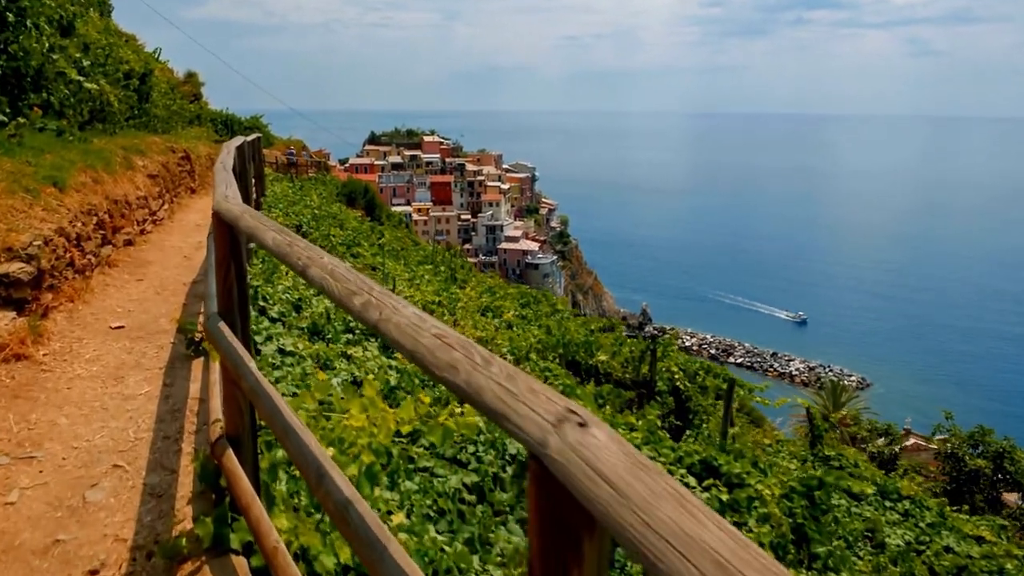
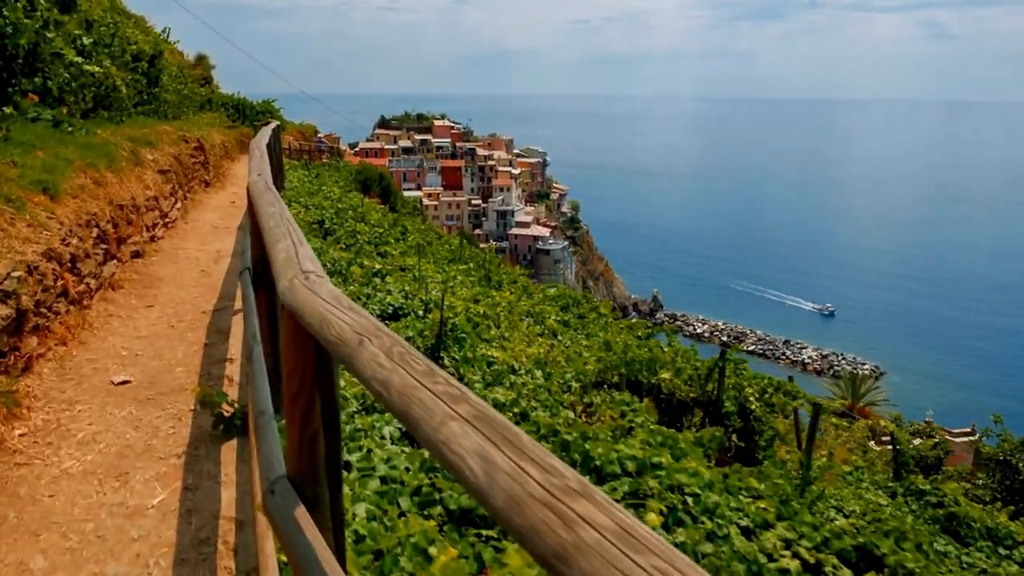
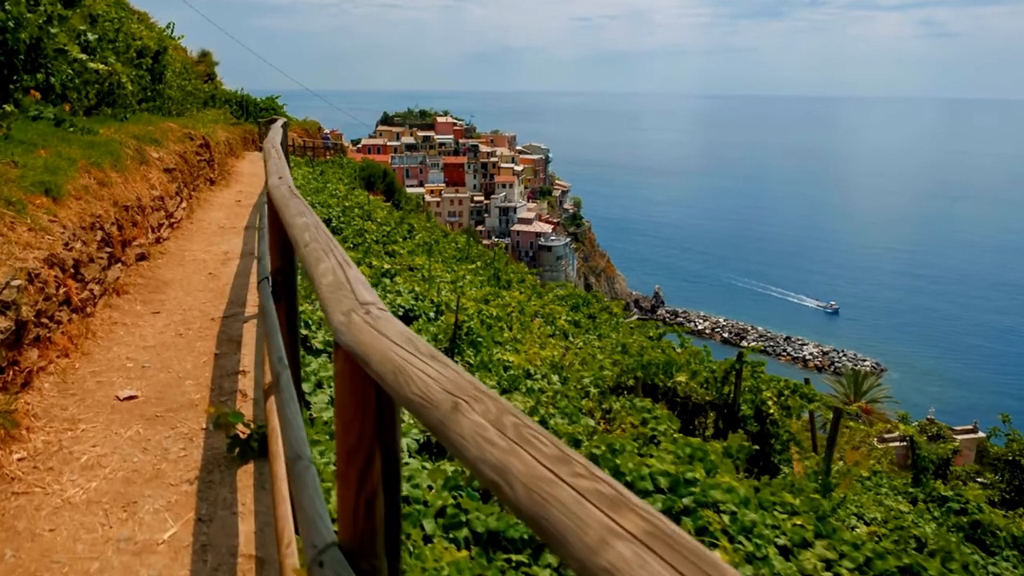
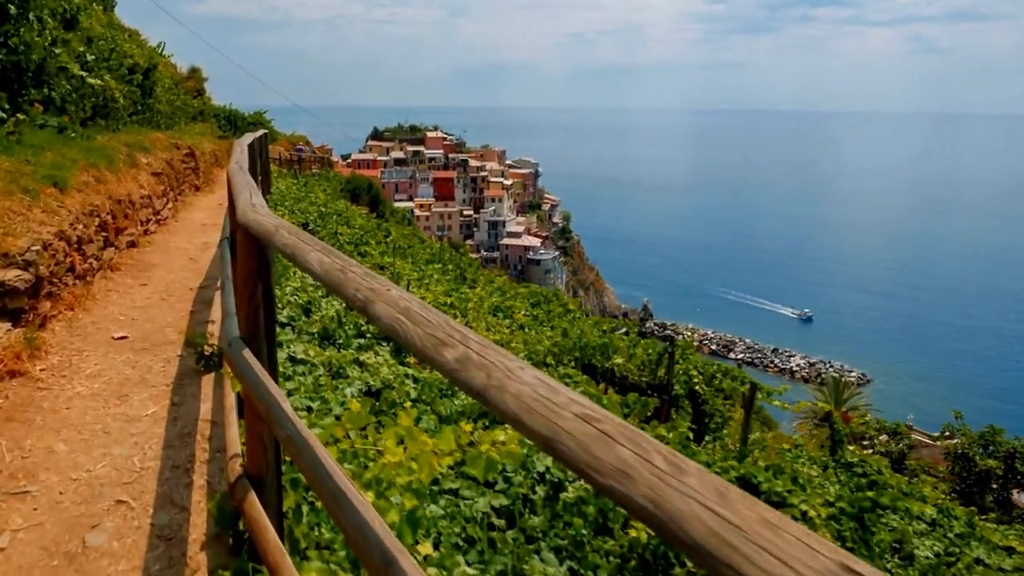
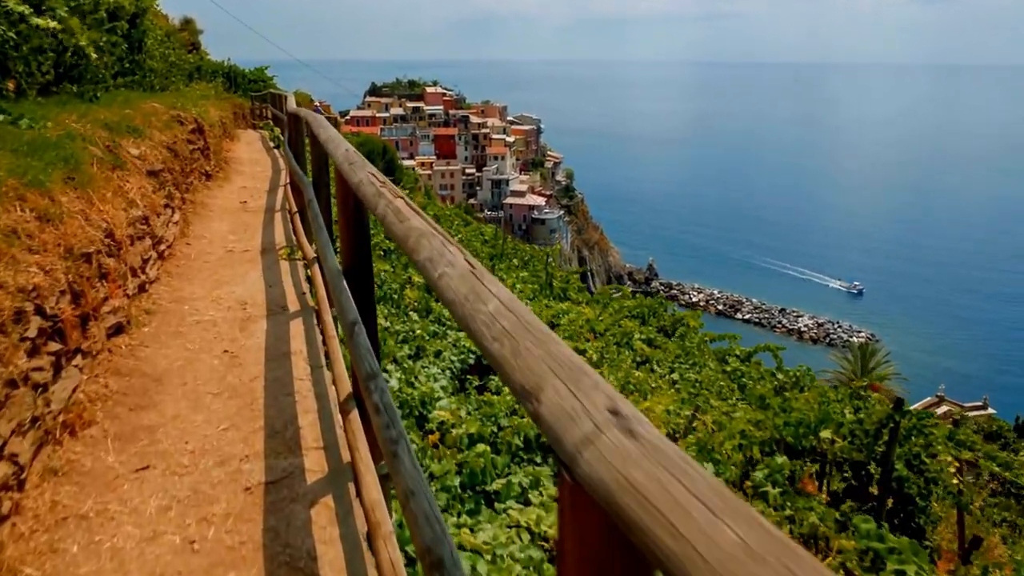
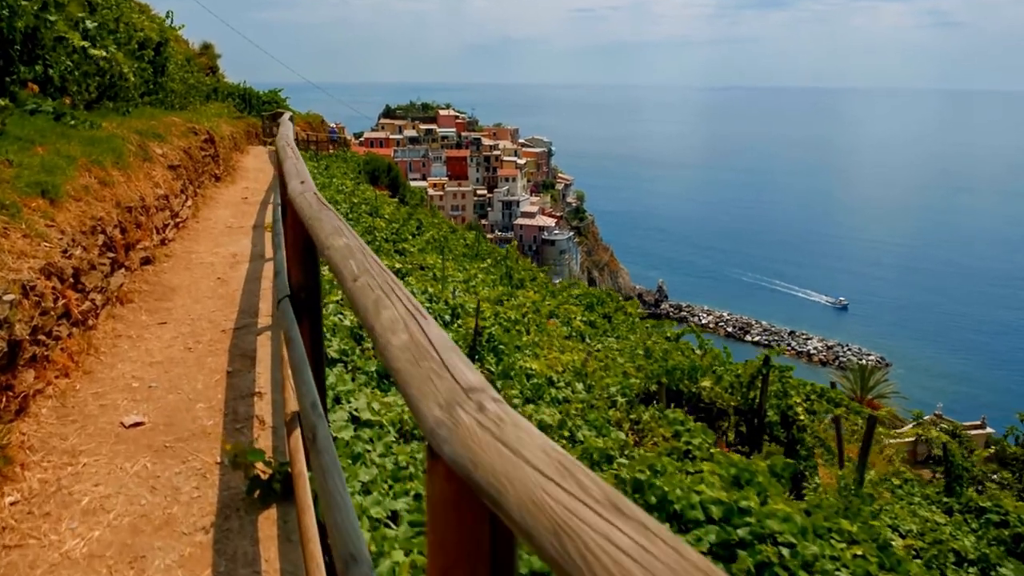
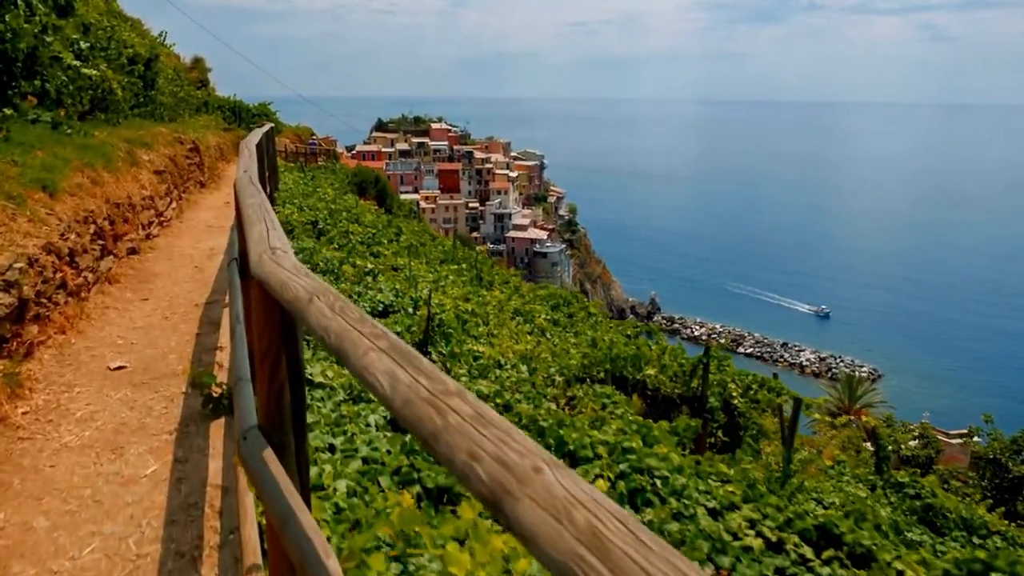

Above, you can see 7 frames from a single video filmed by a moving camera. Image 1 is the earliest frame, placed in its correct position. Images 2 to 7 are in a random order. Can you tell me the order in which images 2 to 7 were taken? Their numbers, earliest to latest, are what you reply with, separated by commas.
4, 7, 2, 3, 6, 5
